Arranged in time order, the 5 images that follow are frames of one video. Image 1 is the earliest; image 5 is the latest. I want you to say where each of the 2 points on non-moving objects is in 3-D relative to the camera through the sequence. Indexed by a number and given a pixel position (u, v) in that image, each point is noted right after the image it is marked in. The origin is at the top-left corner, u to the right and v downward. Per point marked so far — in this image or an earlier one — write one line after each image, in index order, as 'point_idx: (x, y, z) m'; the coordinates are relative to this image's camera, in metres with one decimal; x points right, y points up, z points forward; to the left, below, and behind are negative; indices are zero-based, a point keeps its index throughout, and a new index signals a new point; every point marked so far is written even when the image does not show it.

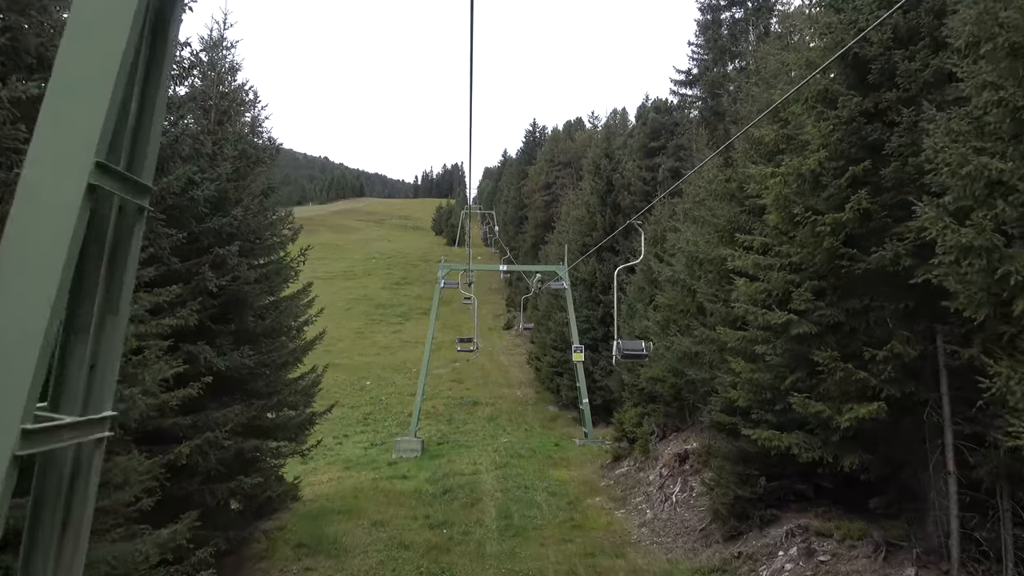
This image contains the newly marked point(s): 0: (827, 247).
0: (+2.8, +0.4, +7.1) m
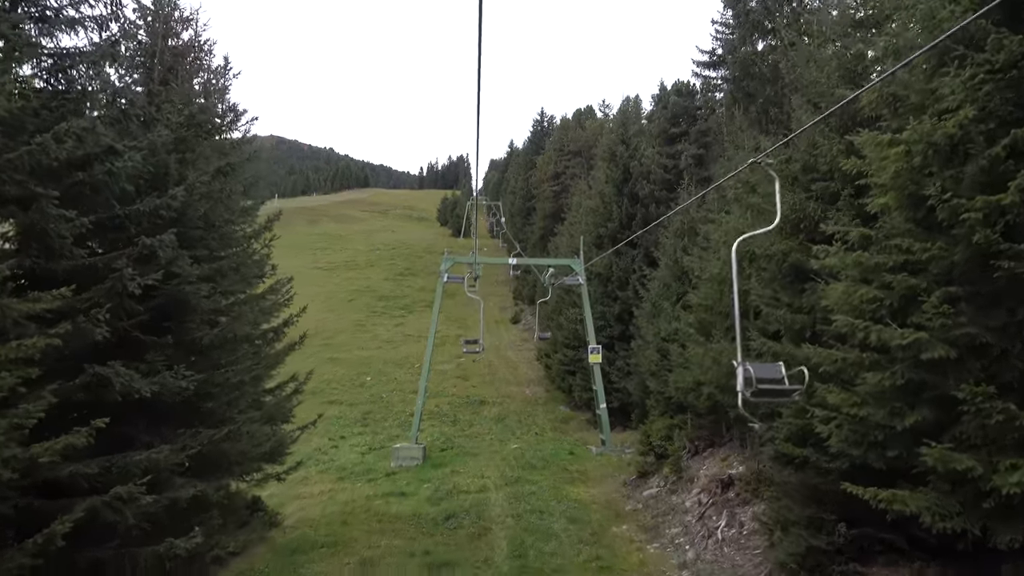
0: (+3.0, +0.3, +5.1) m
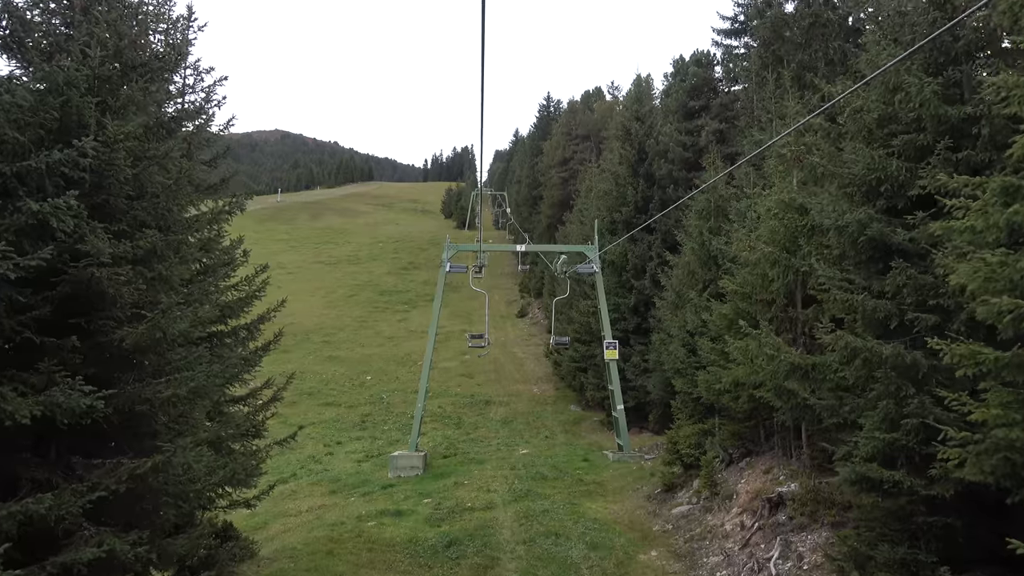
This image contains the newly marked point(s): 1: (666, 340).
0: (+3.0, +0.5, +3.4) m
1: (+3.3, -1.2, +17.4) m
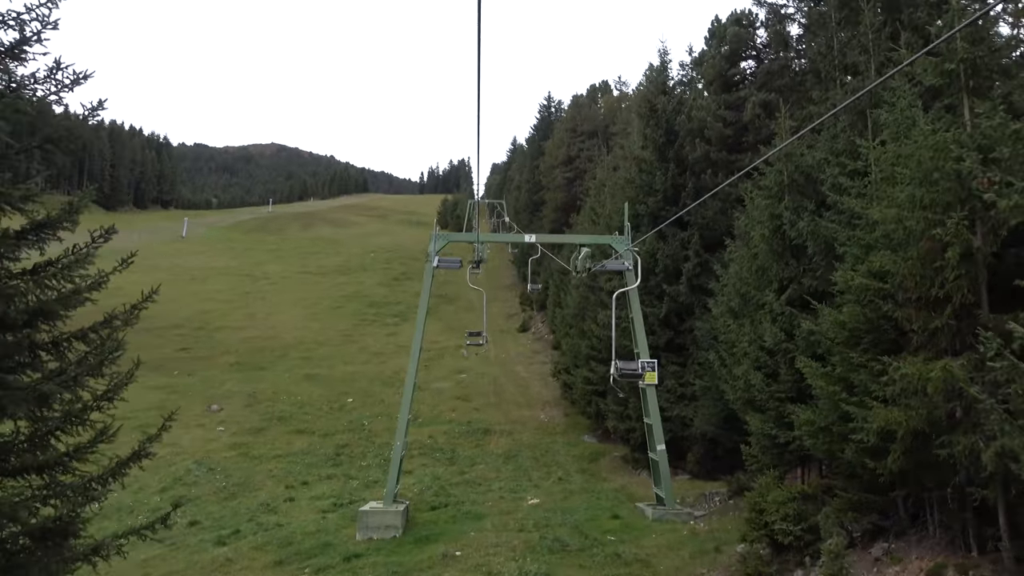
0: (+3.2, +0.7, -0.7) m
1: (+3.5, -1.2, +13.2) m
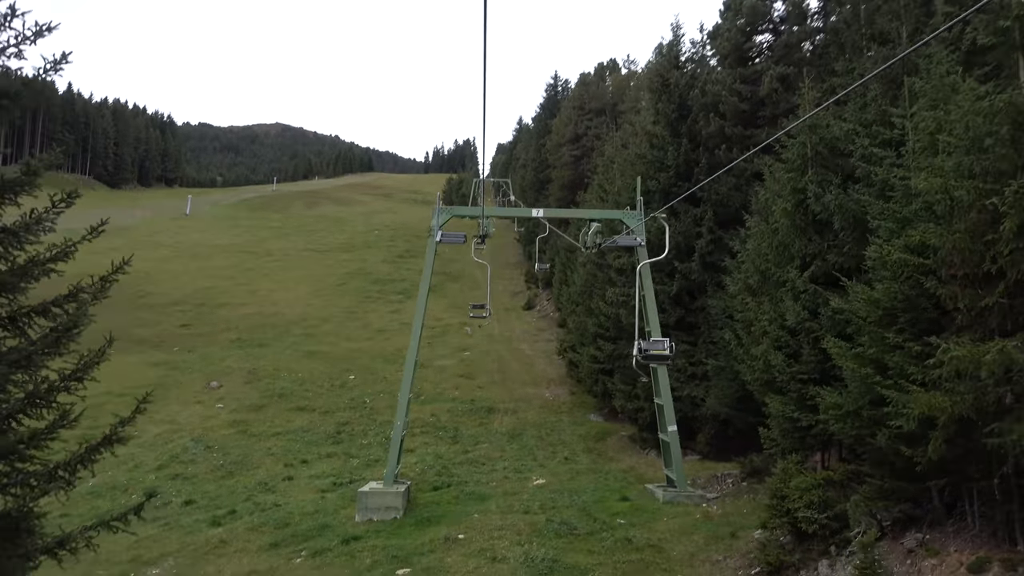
0: (+3.3, +0.7, -1.3) m
1: (+3.6, -0.8, +12.6) m
